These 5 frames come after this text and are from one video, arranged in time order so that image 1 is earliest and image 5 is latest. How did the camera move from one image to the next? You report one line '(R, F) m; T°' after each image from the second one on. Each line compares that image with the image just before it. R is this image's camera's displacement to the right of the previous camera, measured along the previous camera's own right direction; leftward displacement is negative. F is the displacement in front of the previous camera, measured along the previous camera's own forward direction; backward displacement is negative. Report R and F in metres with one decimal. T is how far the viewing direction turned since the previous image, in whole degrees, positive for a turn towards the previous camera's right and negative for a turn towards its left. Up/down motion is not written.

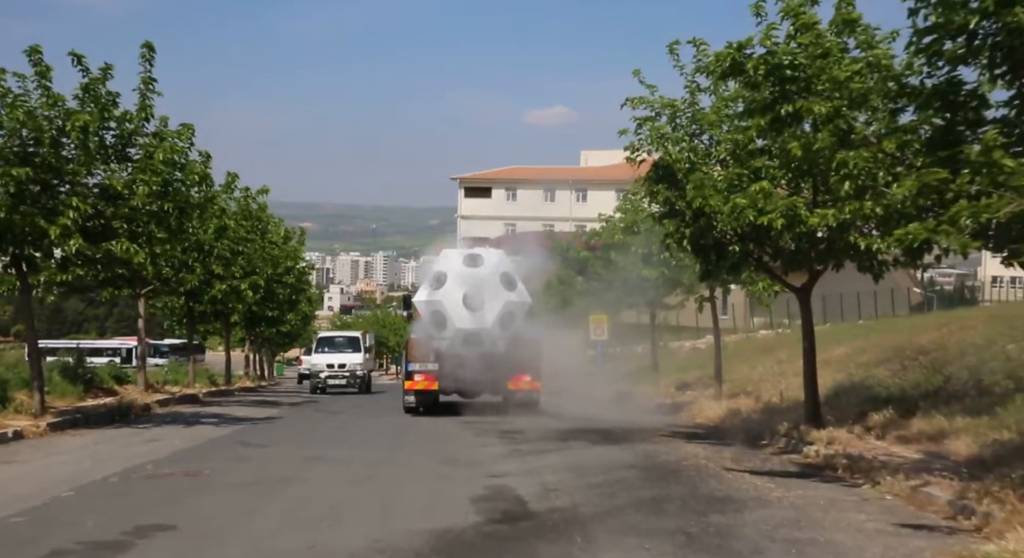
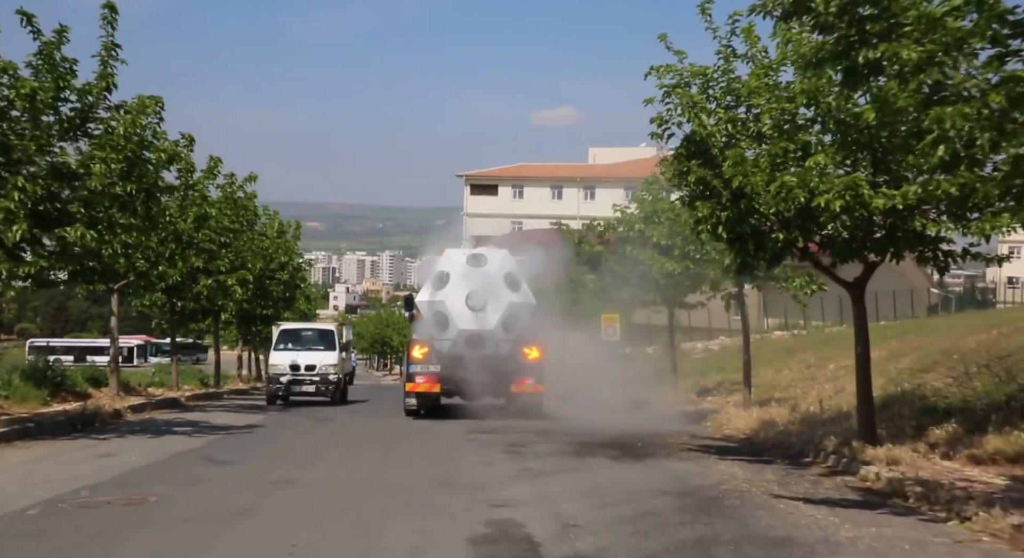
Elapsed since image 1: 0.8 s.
(0.0, +2.1) m; 0°
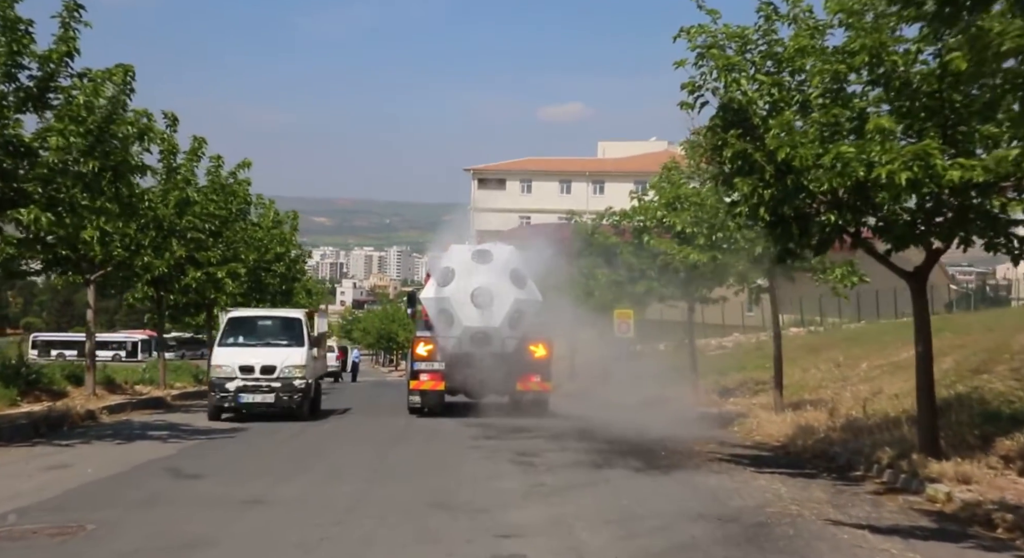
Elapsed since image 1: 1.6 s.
(0.0, +1.7) m; 0°
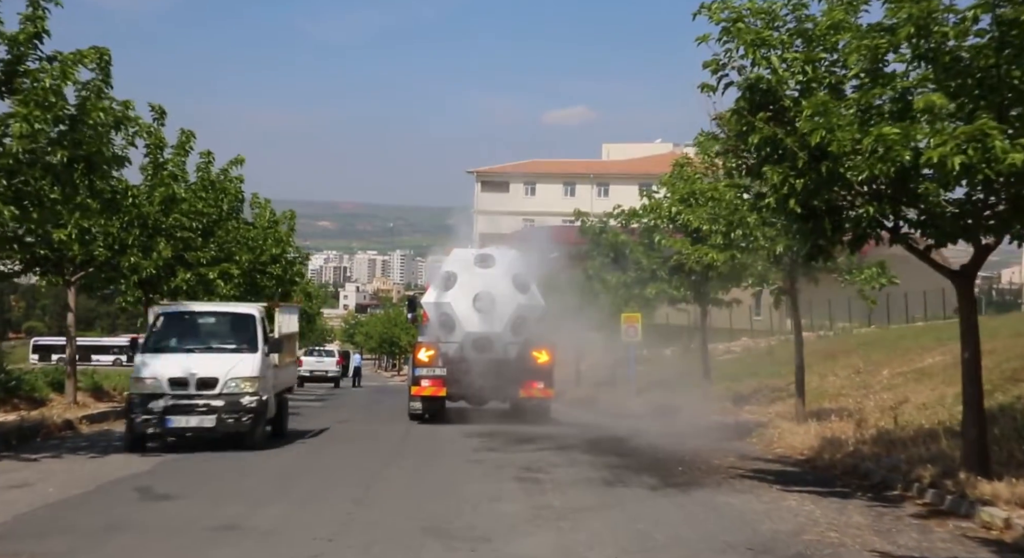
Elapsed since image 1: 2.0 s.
(0.0, +1.1) m; 0°
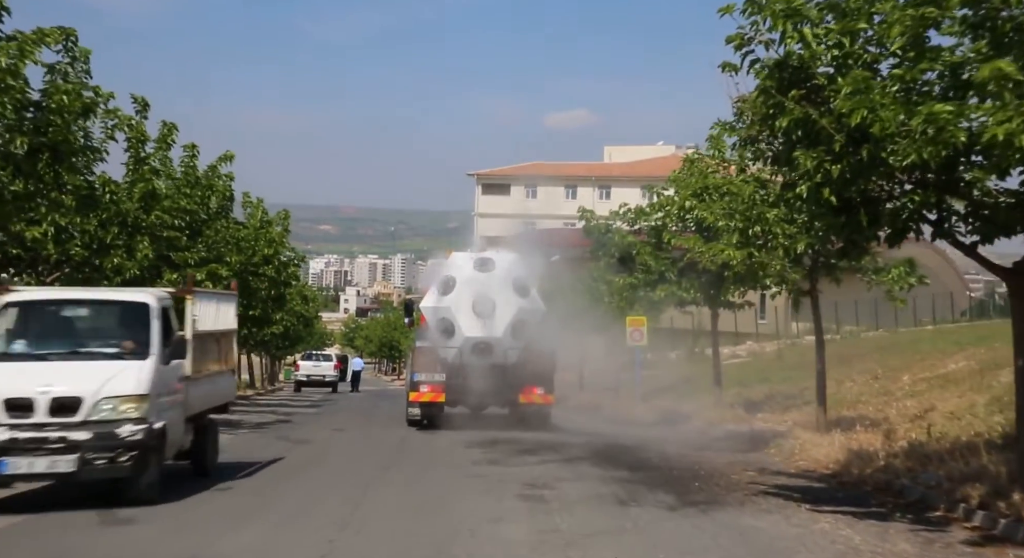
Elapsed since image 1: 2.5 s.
(0.0, +1.1) m; 0°
